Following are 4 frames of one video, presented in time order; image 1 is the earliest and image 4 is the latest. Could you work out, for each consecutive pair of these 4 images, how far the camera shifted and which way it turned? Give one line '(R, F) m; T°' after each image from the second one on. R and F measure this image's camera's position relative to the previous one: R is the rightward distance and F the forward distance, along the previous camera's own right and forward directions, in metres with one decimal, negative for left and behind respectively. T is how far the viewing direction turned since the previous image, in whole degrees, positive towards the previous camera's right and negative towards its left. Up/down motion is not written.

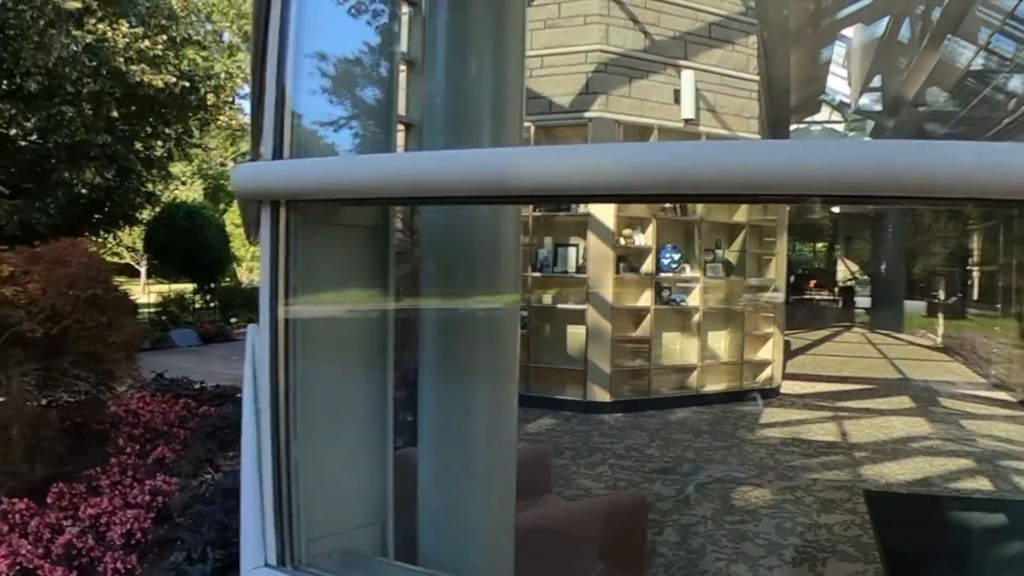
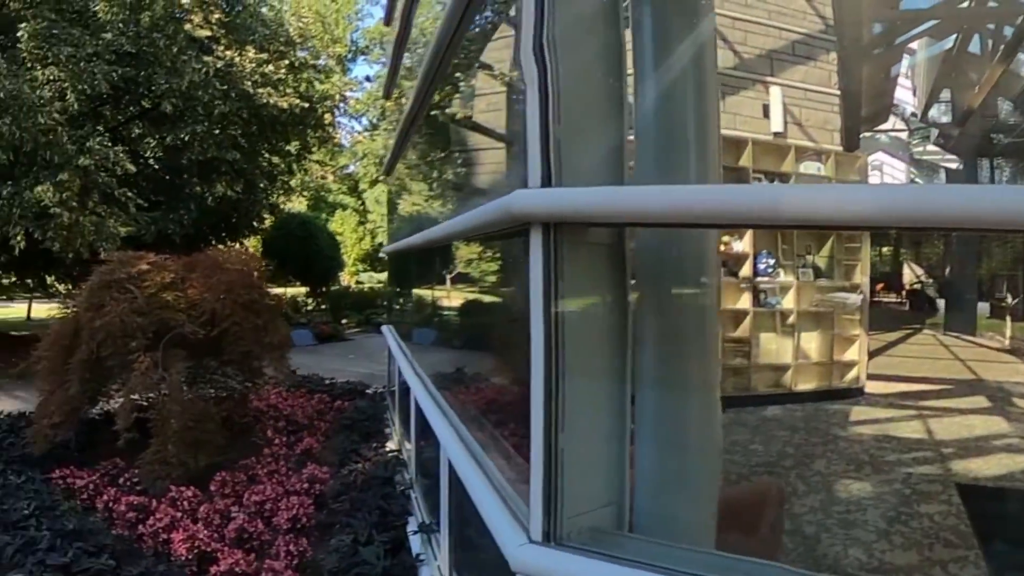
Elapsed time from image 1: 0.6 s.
(-0.6, -0.3) m; -1°
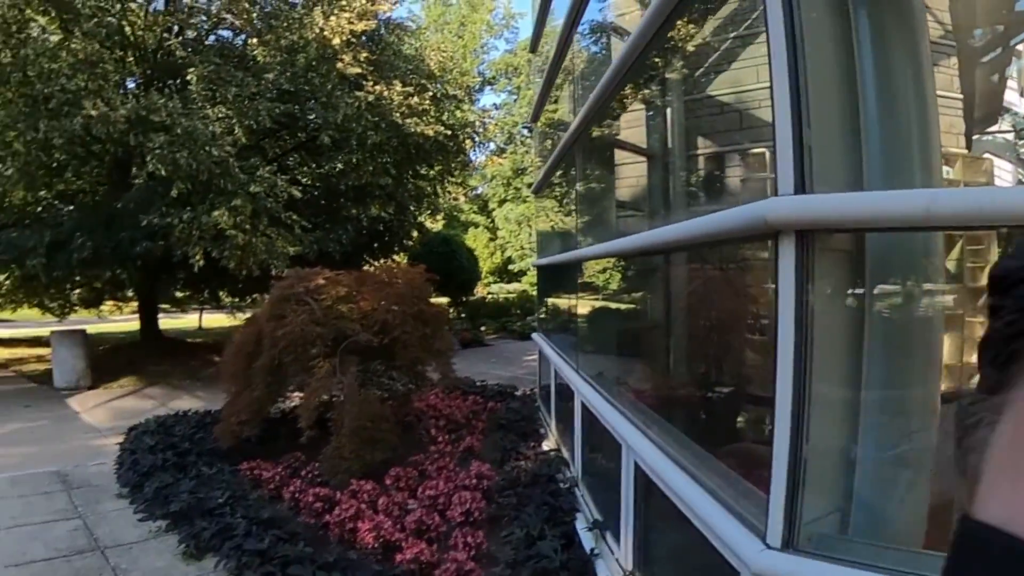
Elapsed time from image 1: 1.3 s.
(-0.6, -0.3) m; -5°
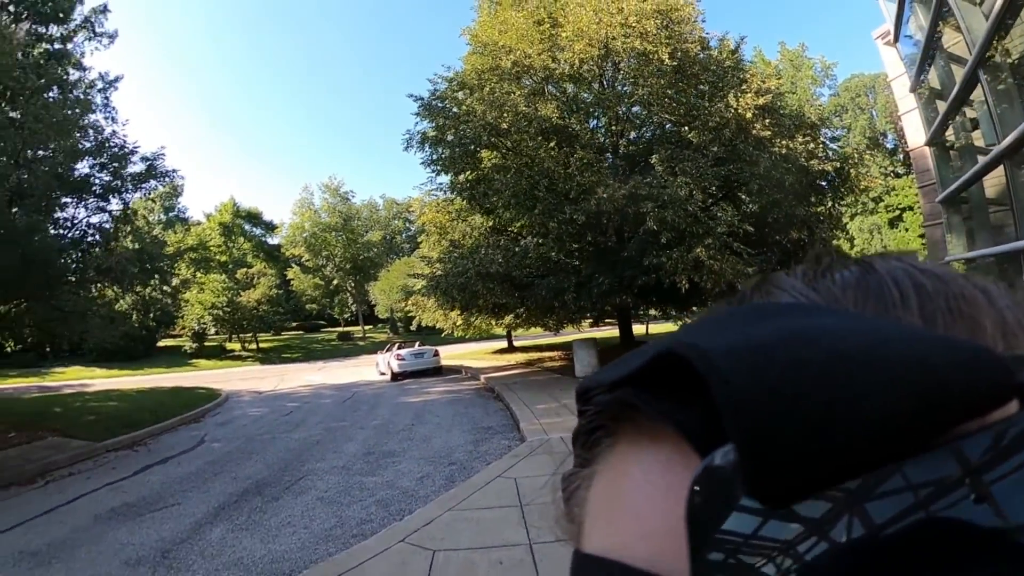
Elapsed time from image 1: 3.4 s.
(-2.1, -2.8) m; -17°
